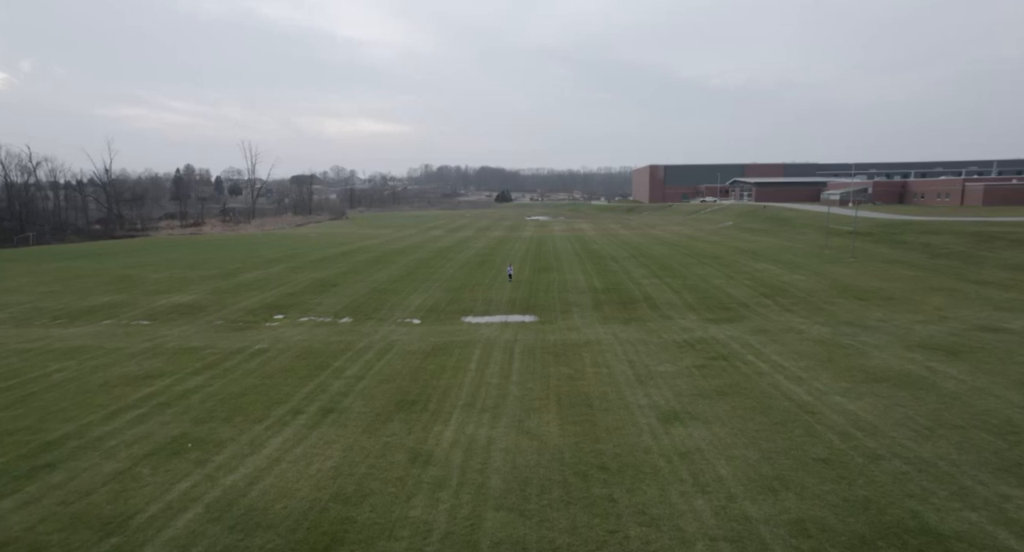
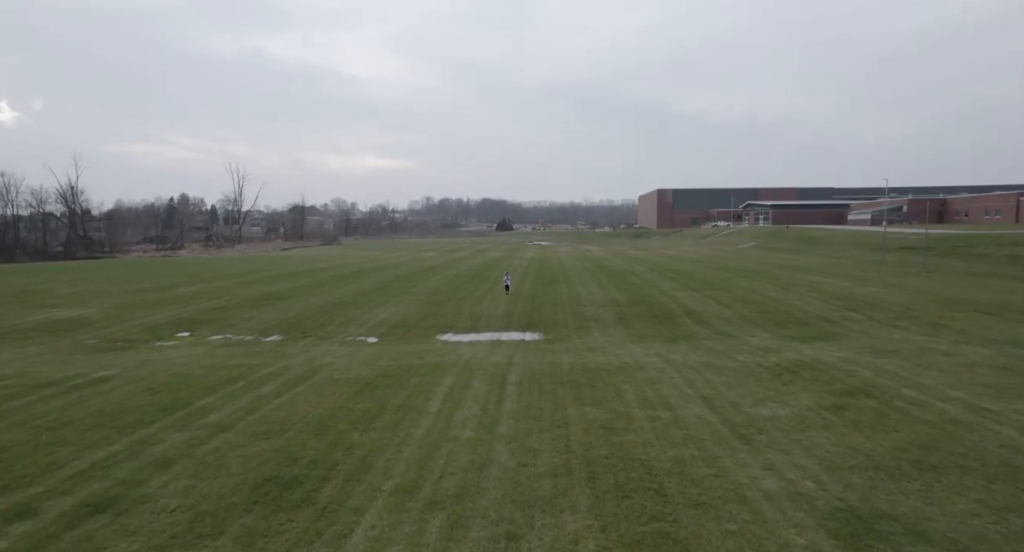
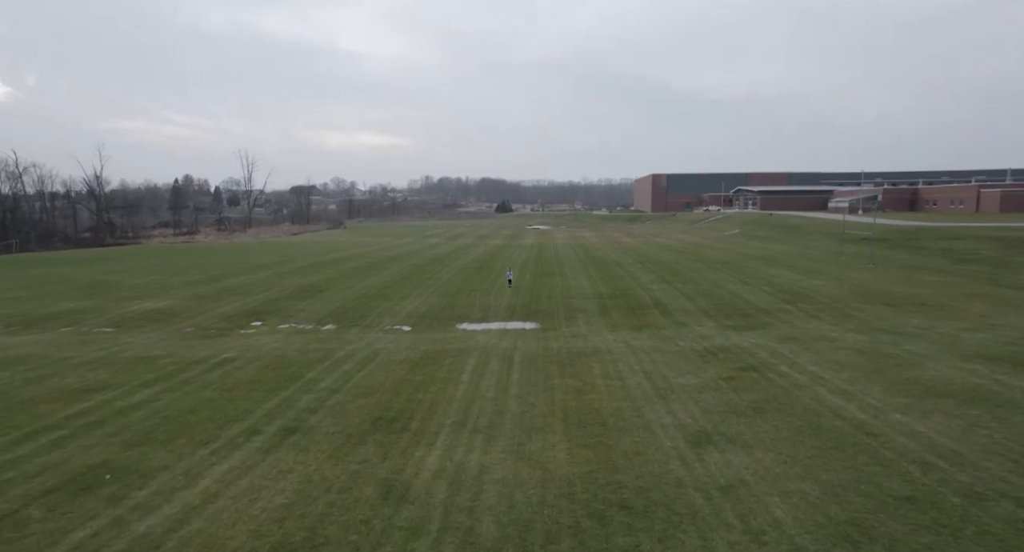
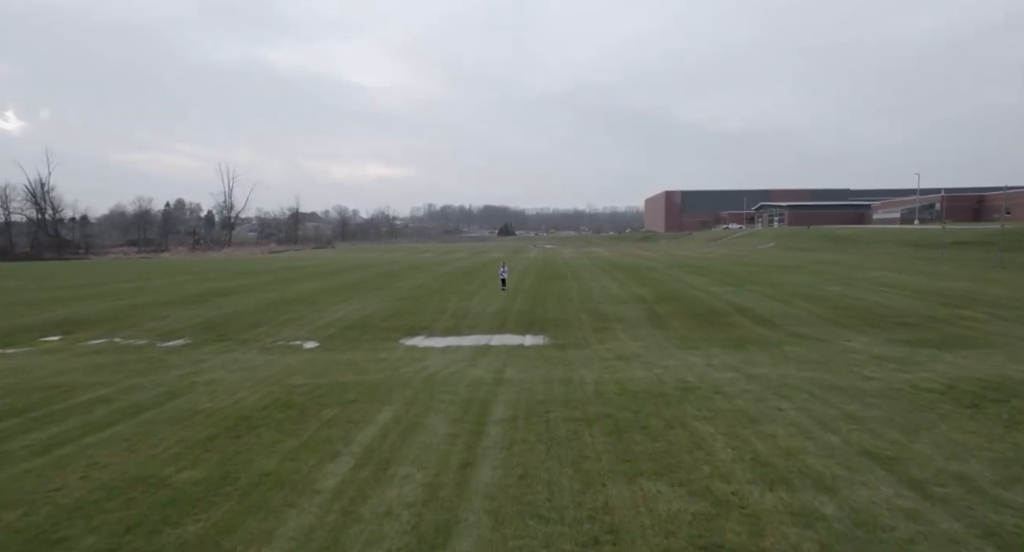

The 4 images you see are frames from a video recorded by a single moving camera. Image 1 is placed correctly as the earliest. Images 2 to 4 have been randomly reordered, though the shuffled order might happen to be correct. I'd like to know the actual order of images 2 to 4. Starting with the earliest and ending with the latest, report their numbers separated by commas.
3, 2, 4
